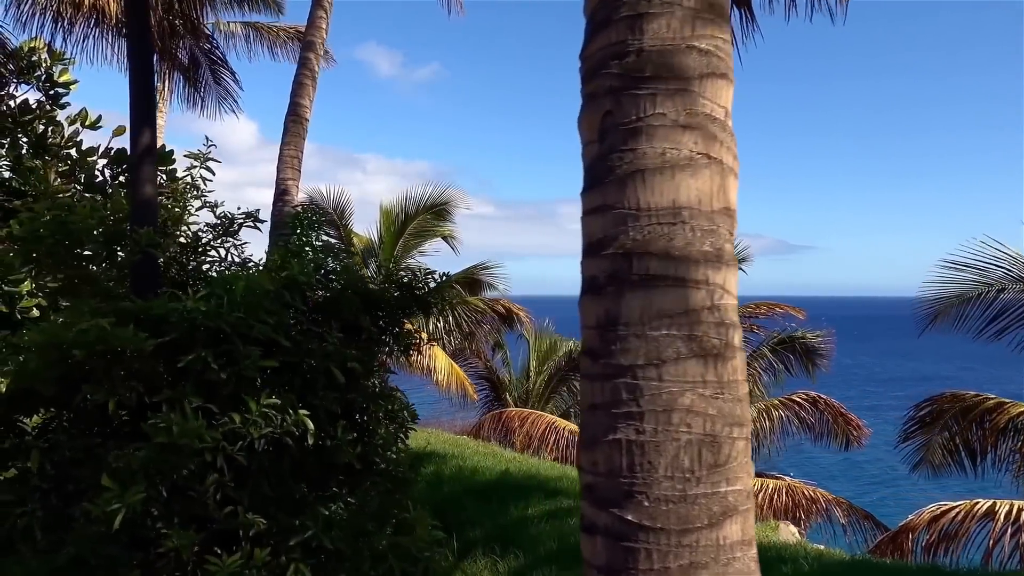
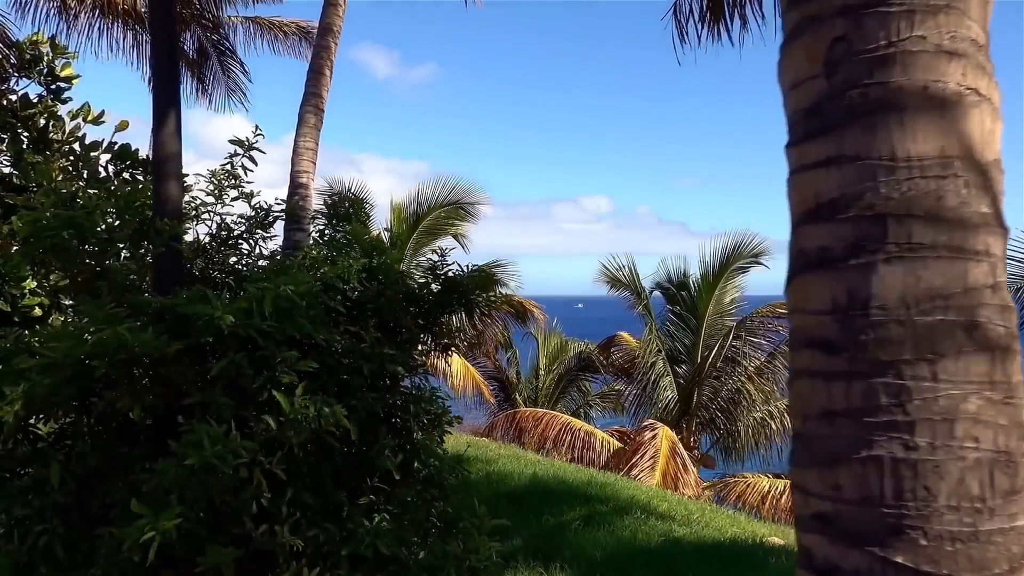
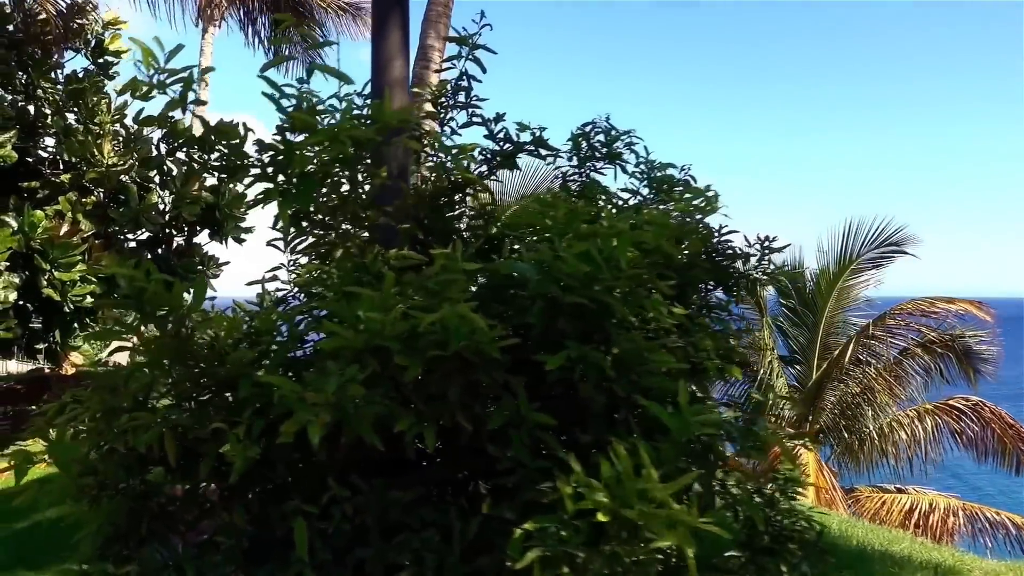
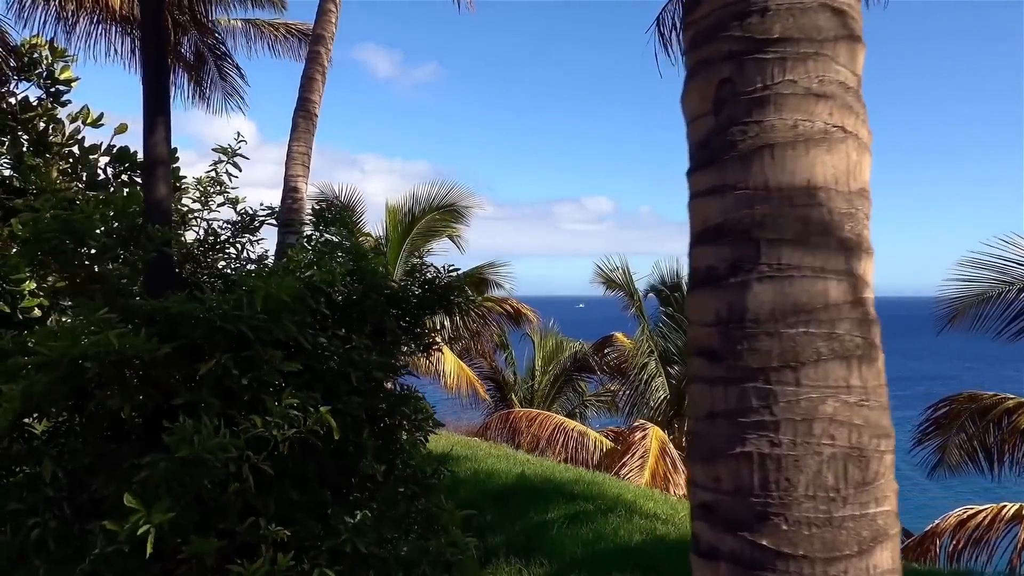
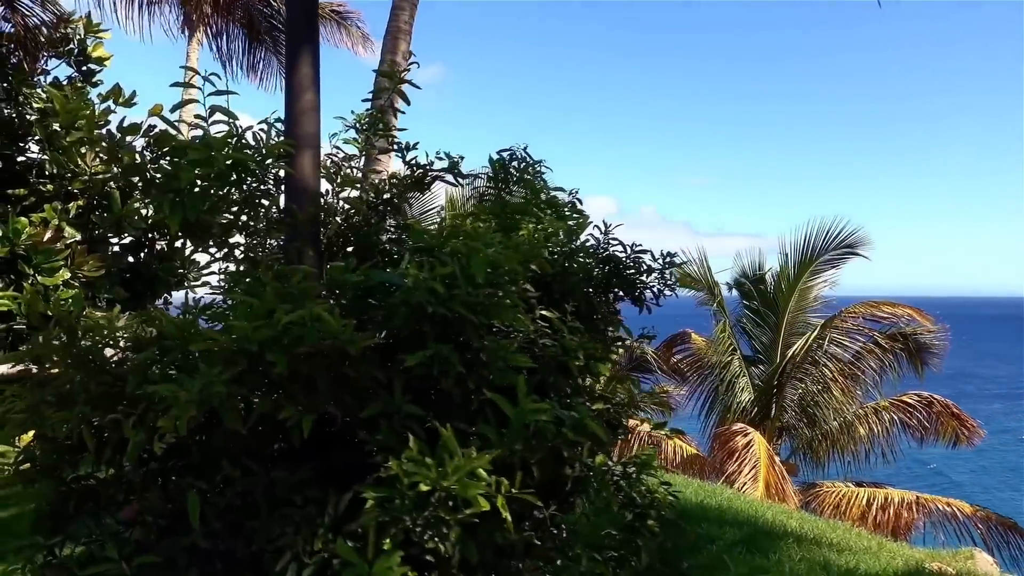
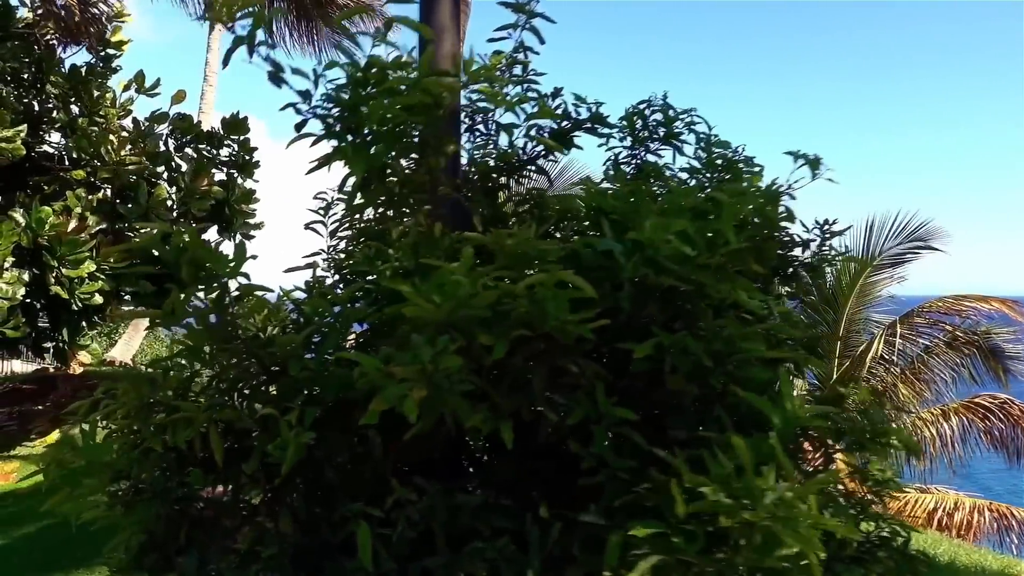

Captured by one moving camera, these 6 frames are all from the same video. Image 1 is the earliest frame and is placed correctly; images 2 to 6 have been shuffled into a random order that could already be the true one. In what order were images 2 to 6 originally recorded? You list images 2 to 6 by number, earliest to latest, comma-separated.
4, 2, 5, 3, 6
